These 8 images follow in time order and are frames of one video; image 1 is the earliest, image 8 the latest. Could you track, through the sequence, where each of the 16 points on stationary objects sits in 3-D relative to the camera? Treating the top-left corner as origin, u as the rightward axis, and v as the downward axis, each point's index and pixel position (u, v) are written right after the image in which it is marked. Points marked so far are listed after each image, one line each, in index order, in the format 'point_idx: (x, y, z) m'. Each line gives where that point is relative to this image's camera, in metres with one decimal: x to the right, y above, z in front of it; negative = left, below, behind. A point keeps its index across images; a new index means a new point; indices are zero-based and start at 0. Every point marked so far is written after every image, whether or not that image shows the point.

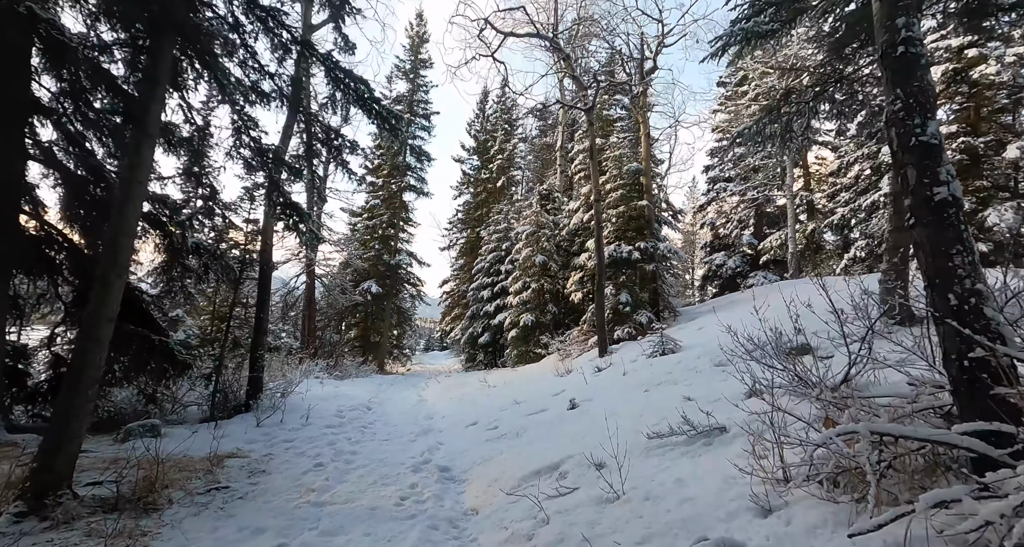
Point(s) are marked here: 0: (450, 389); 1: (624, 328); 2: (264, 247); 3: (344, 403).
0: (-1.8, -3.5, +16.1) m
1: (+2.8, -1.4, +13.3) m
2: (-5.8, +0.6, +12.3) m
3: (-3.9, -3.1, +12.3) m
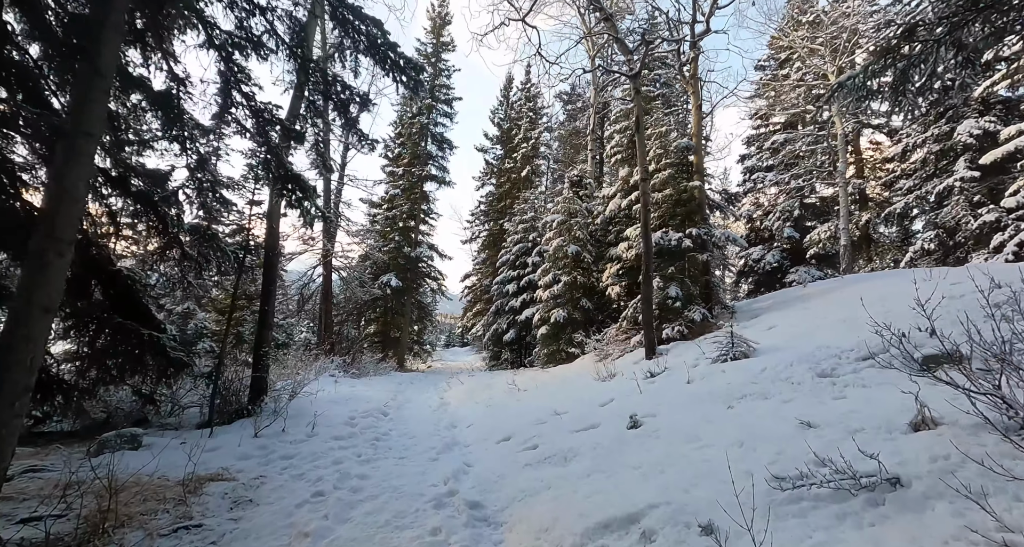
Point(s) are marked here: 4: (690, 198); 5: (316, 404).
0: (-0.9, -3.3, +14.7) m
1: (+3.6, -1.2, +11.7) m
2: (-5.1, +0.9, +11.0) m
3: (-3.2, -2.8, +11.0) m
4: (+4.4, +1.9, +13.0) m
5: (-4.1, -2.7, +10.9) m
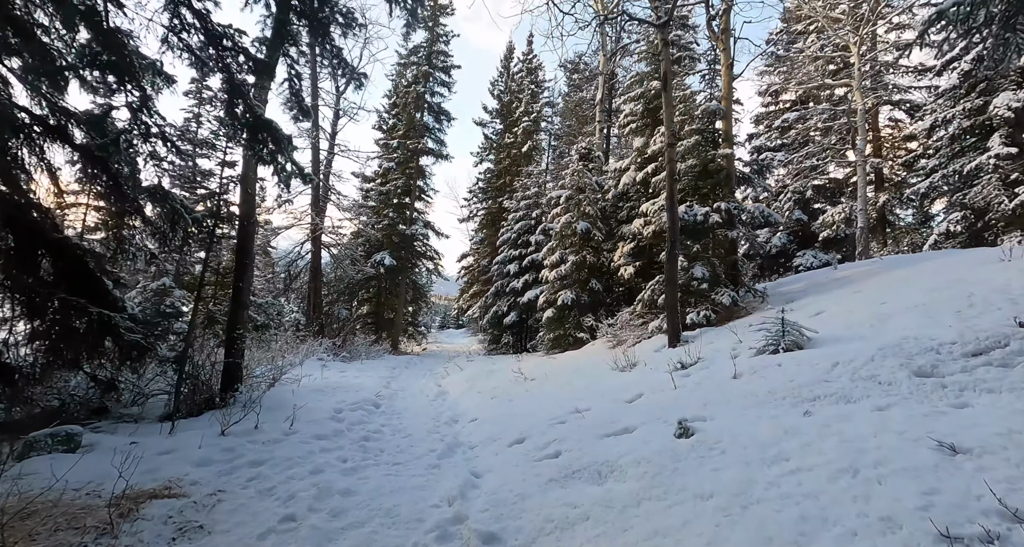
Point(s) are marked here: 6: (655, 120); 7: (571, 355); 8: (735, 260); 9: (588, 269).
0: (-0.8, -2.7, +13.5) m
1: (+3.7, -0.8, +10.5) m
2: (-4.9, +1.4, +9.7) m
3: (-3.1, -2.3, +9.8) m
4: (+4.6, +2.3, +11.7) m
5: (-4.0, -2.2, +9.7) m
6: (+4.5, +4.8, +16.4) m
7: (+1.5, -2.2, +13.5) m
8: (+4.8, +0.3, +11.2) m
9: (+2.4, +0.1, +16.0) m
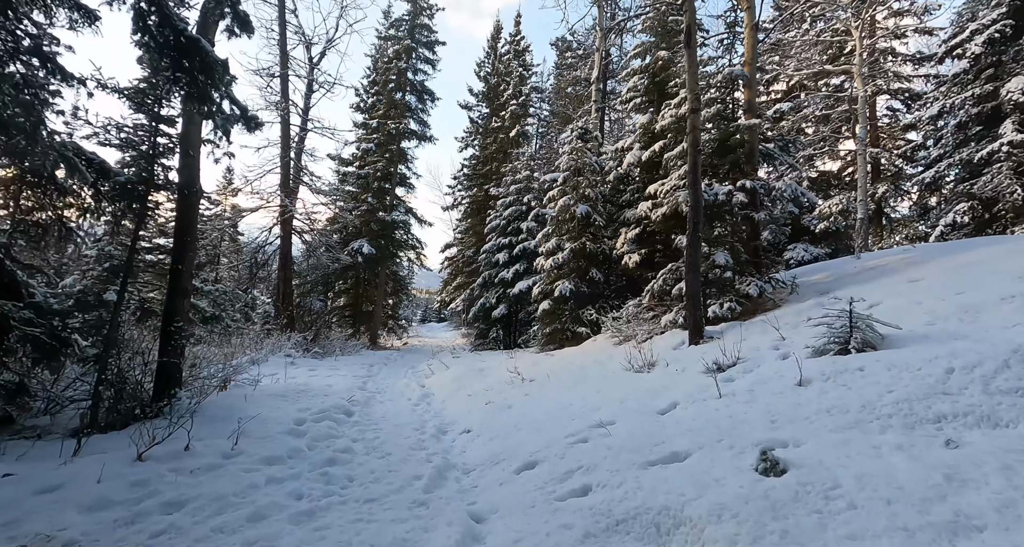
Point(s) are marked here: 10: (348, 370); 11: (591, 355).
0: (-1.0, -2.4, +12.0) m
1: (+3.7, -0.5, +9.2) m
2: (-4.9, +1.7, +8.0) m
3: (-3.1, -2.1, +8.2) m
4: (+4.5, +2.6, +10.4) m
5: (-4.0, -2.0, +8.1) m
6: (+4.2, +5.1, +15.0) m
7: (+1.3, -1.9, +12.1) m
8: (+4.7, +0.5, +9.9) m
9: (+2.1, +0.4, +14.6) m
10: (-4.4, -2.6, +13.9) m
11: (+1.6, -1.8, +11.3) m
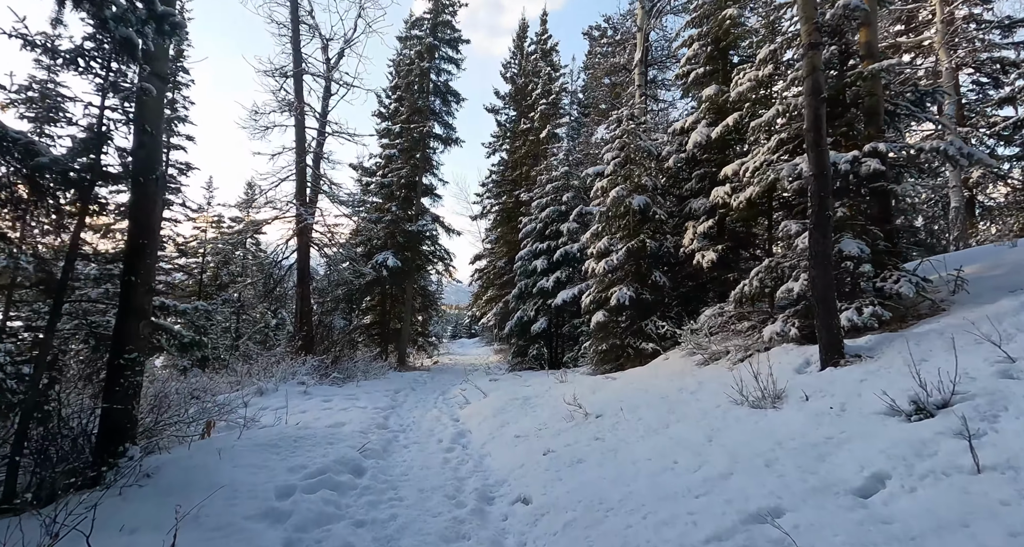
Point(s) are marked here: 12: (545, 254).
0: (0.0, -2.5, +9.8) m
1: (+4.5, -0.4, +6.8) m
2: (-4.3, +1.5, +6.1) m
3: (-2.3, -2.2, +6.1) m
4: (+5.3, +2.7, +8.0) m
5: (-3.3, -2.1, +6.0) m
6: (+5.2, +5.1, +12.6) m
7: (+2.3, -1.9, +9.8) m
8: (+5.5, +0.6, +7.4) m
9: (+3.2, +0.3, +12.3) m
10: (-3.2, -2.9, +11.9) m
11: (+2.6, -1.8, +8.9) m
12: (+1.2, +0.7, +18.4) m
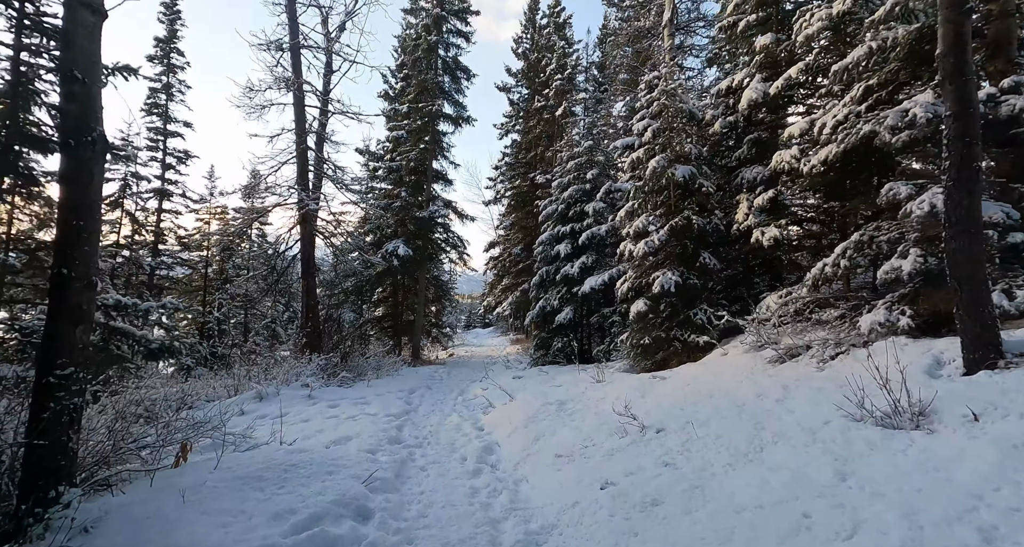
0: (+0.5, -2.3, +8.4) m
1: (+4.9, -0.2, +5.2) m
2: (-3.9, +1.6, +4.6) m
3: (-1.9, -2.0, +4.7) m
4: (+5.7, +3.0, +6.3) m
5: (-2.8, -2.0, +4.7) m
6: (+5.6, +5.5, +10.9) m
7: (+2.9, -1.6, +8.3) m
8: (+5.9, +0.9, +5.8) m
9: (+3.7, +0.7, +10.7) m
10: (-2.6, -2.6, +10.5) m
11: (+3.1, -1.5, +7.4) m
12: (+1.8, +1.2, +16.9) m
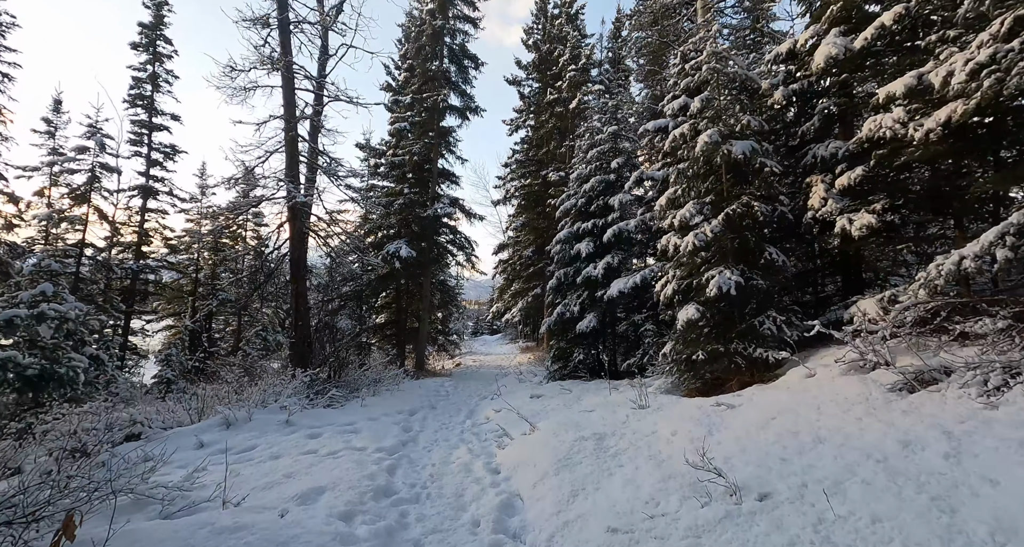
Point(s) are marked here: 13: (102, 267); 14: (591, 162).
0: (+0.9, -2.2, +6.4) m
1: (+5.1, -0.1, +3.2) m
2: (-3.6, +1.7, +2.8) m
3: (-1.6, -2.0, +2.8) m
4: (+5.9, +3.1, +4.3) m
5: (-2.5, -1.9, +2.7) m
6: (+5.9, +5.5, +9.0) m
7: (+3.2, -1.6, +6.3) m
8: (+6.2, +1.0, +3.8) m
9: (+4.0, +0.7, +8.7) m
10: (-2.3, -2.6, +8.6) m
11: (+3.4, -1.5, +5.4) m
12: (+2.3, +1.1, +15.0) m
13: (-12.3, +0.2, +15.6) m
14: (+2.3, +3.3, +15.1) m
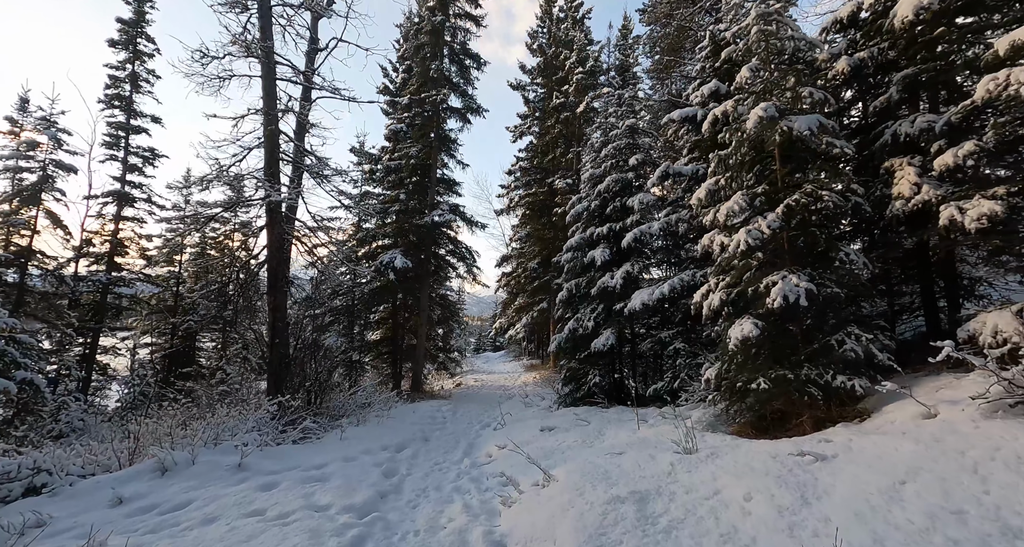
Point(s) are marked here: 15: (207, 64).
0: (+1.0, -2.2, +4.5) m
1: (+5.2, 0.0, +1.4) m
2: (-3.6, +1.8, +1.1) m
3: (-1.6, -1.9, +1.0) m
4: (+6.0, +3.1, +2.6) m
5: (-2.5, -1.8, +0.9) m
6: (+6.1, +5.4, +7.3) m
7: (+3.3, -1.6, +4.4) m
8: (+6.2, +1.1, +2.0) m
9: (+4.1, +0.6, +7.0) m
10: (-2.2, -2.7, +6.7) m
11: (+3.5, -1.4, +3.5) m
12: (+2.4, +0.8, +13.2) m
13: (-12.2, -0.1, +13.9) m
14: (+2.5, +3.0, +13.5) m
15: (-5.7, +3.9, +9.0) m
